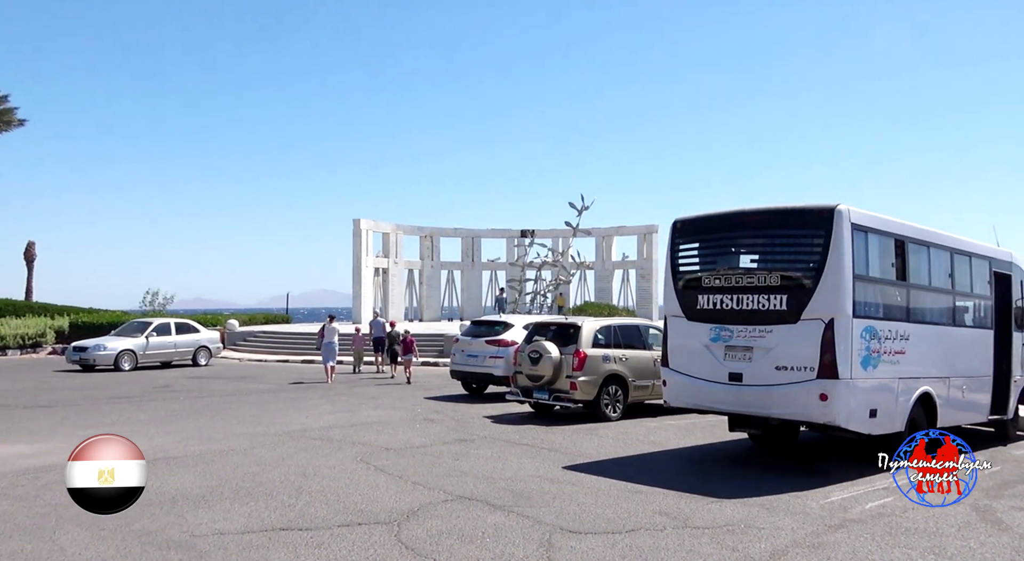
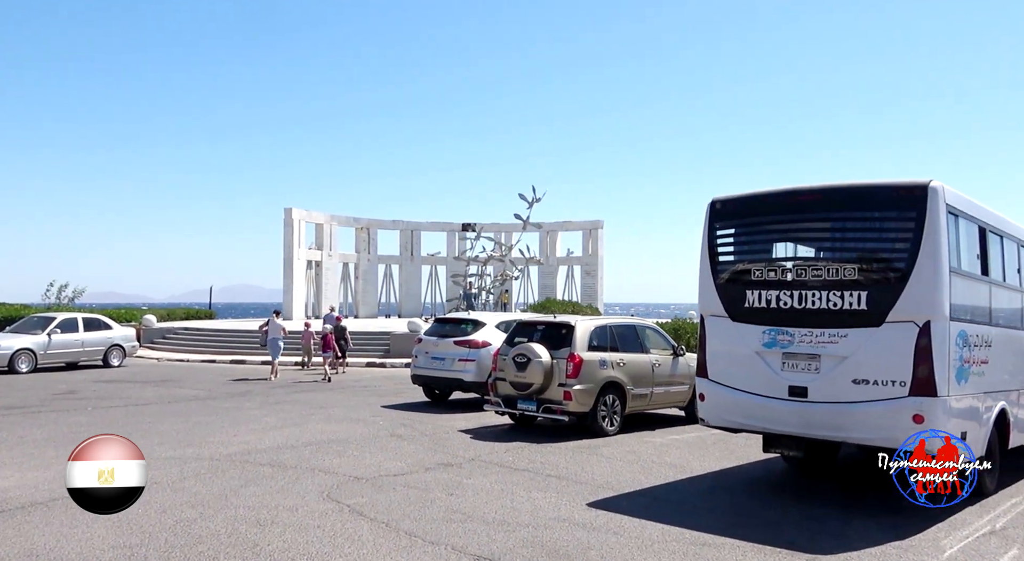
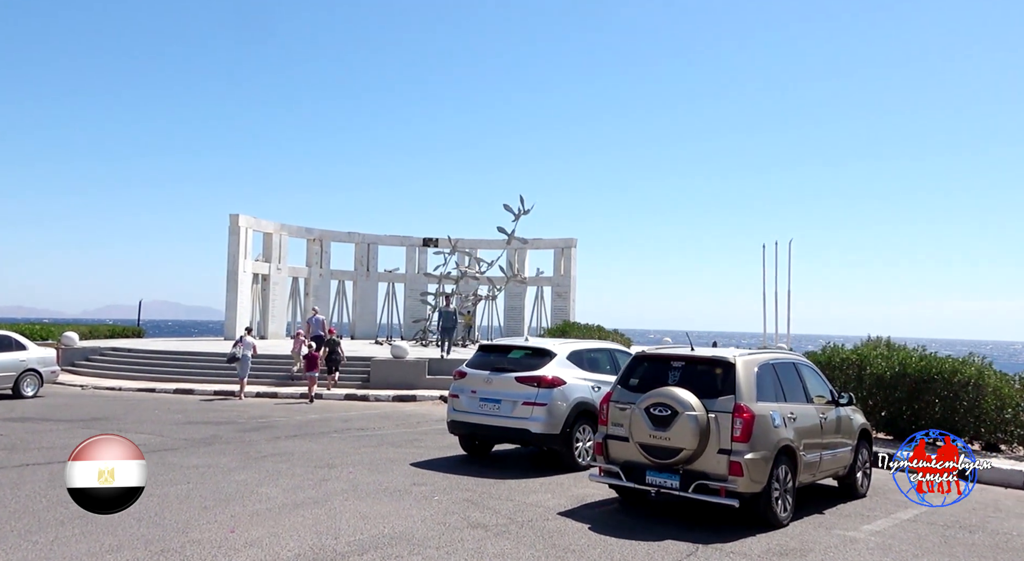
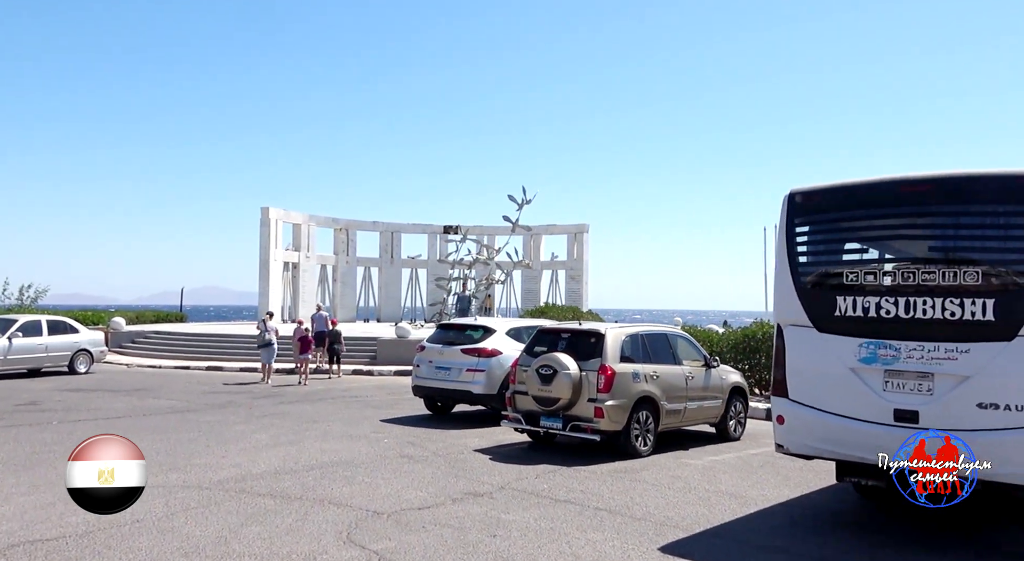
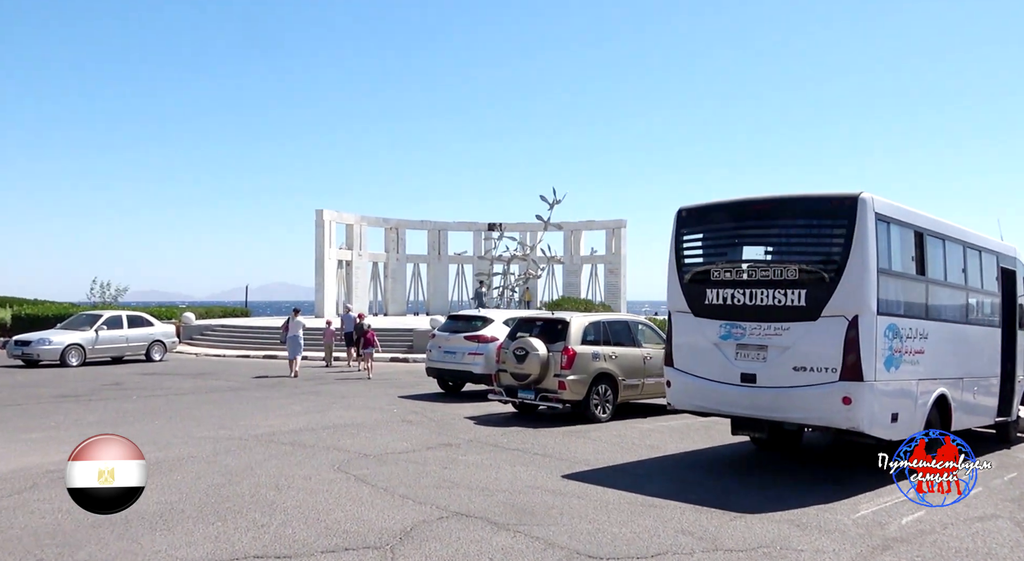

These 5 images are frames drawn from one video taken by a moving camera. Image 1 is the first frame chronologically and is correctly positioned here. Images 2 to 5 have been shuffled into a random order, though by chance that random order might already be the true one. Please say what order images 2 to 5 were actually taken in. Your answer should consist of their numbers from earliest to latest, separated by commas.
5, 2, 4, 3
